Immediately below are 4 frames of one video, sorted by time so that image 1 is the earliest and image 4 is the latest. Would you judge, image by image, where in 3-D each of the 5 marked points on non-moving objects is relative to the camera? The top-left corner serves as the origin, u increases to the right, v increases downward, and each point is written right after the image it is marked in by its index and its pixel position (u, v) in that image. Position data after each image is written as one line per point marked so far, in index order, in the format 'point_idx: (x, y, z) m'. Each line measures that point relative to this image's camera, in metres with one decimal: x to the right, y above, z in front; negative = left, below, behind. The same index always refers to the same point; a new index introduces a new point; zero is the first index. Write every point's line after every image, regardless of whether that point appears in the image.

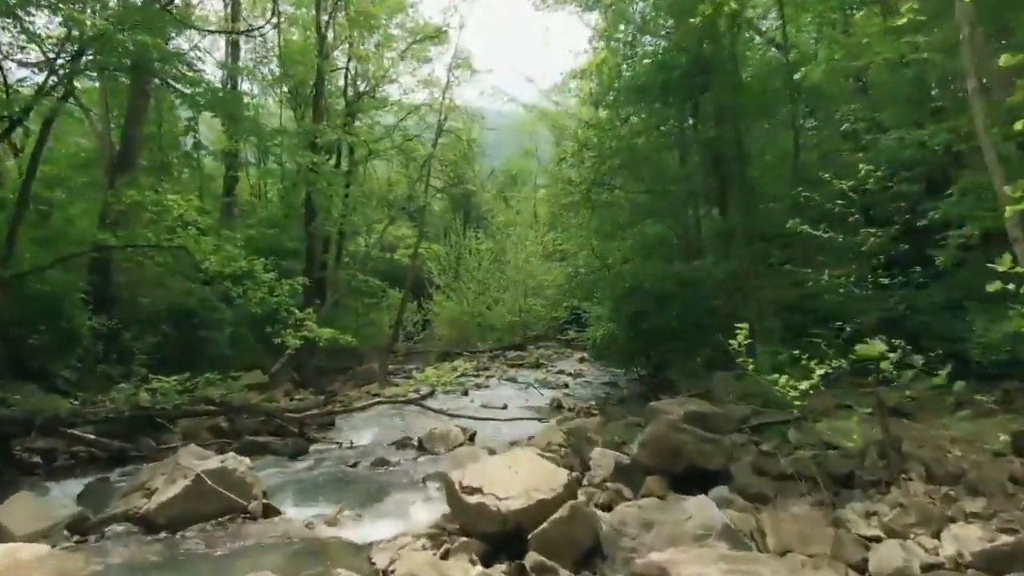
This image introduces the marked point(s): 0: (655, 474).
0: (+1.4, -1.8, +7.4) m
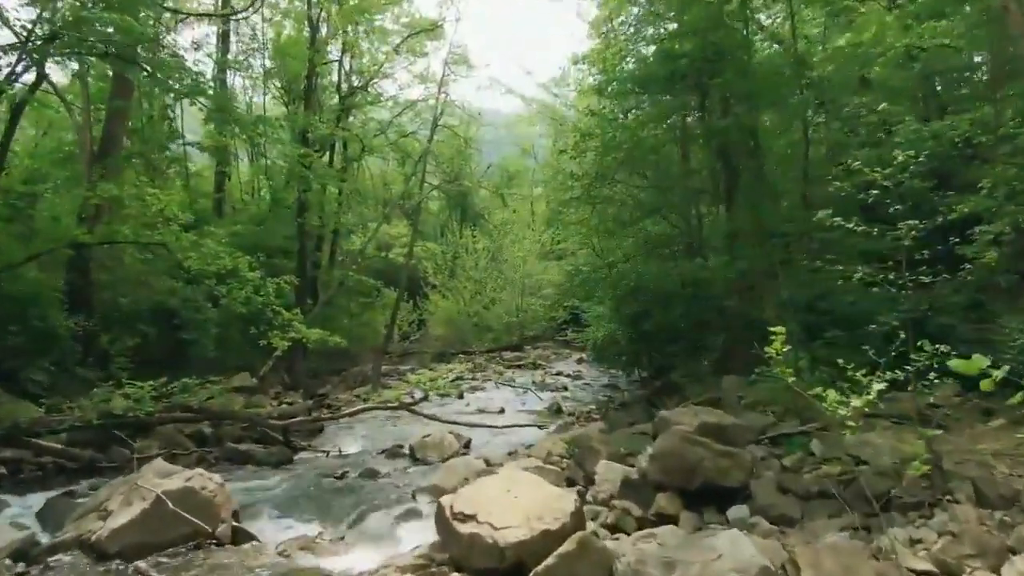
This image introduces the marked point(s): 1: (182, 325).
0: (+1.4, -1.8, +6.7) m
1: (-7.0, -0.8, +15.7) m
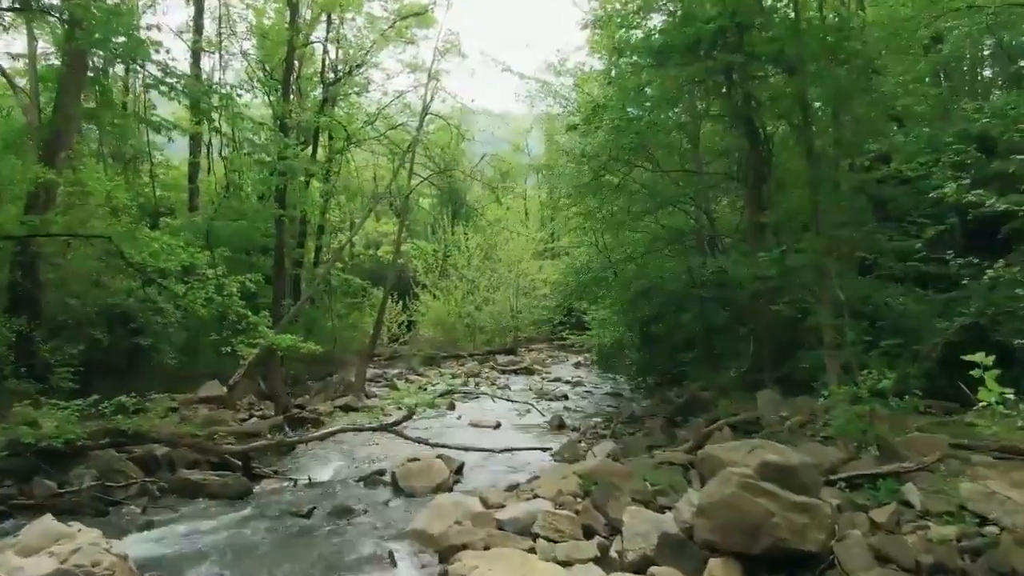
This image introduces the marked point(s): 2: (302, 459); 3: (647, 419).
0: (+1.4, -1.8, +5.1) m
1: (-7.0, -0.8, +13.9) m
2: (-3.1, -2.5, +10.9) m
3: (+2.3, -2.3, +12.8) m
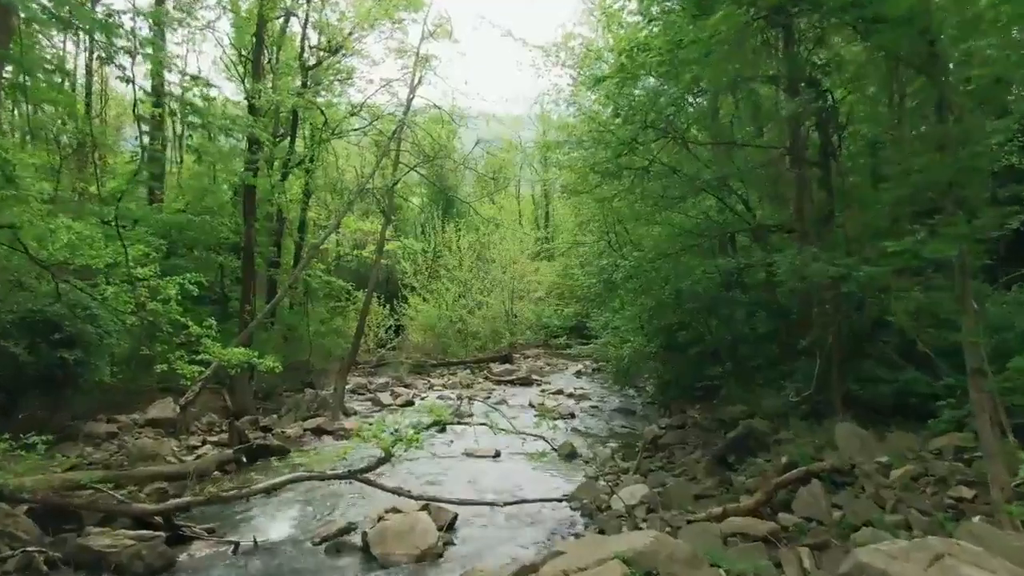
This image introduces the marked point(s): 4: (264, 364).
0: (+1.6, -1.9, +2.9) m
1: (-7.0, -0.8, +11.6) m
2: (-3.0, -2.5, +8.6) m
3: (+2.4, -2.3, +10.6) m
4: (-3.8, -1.1, +11.4) m
